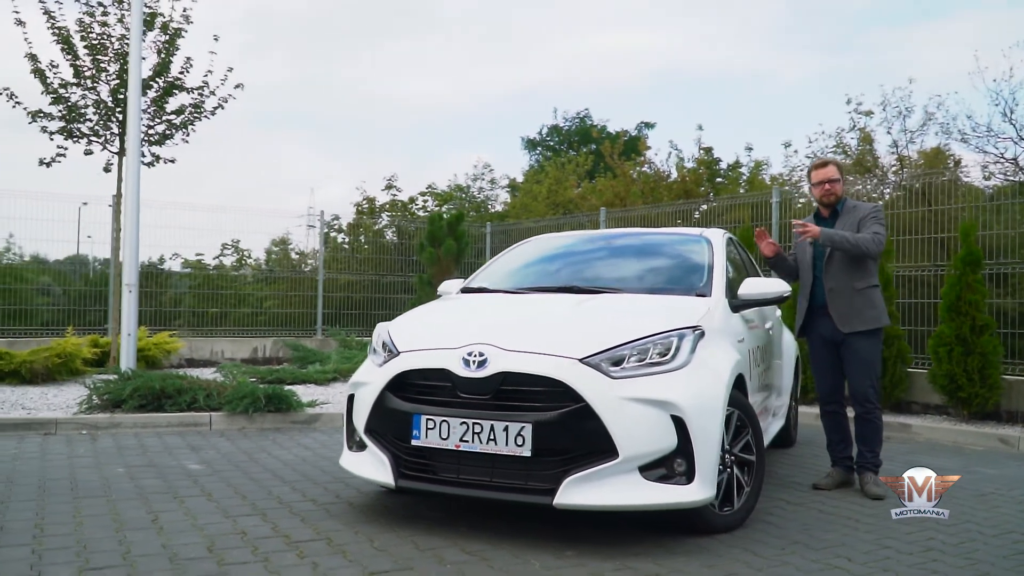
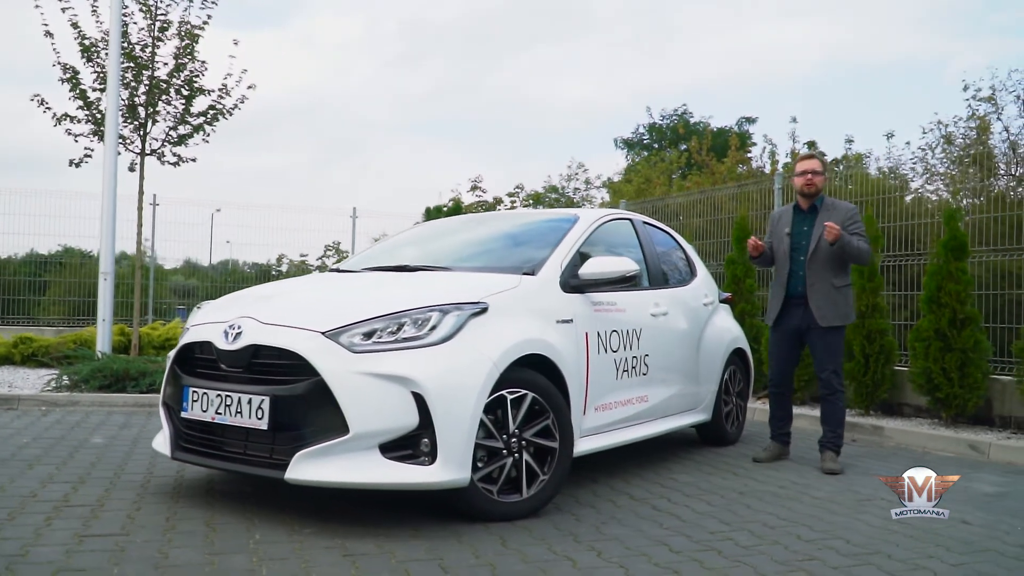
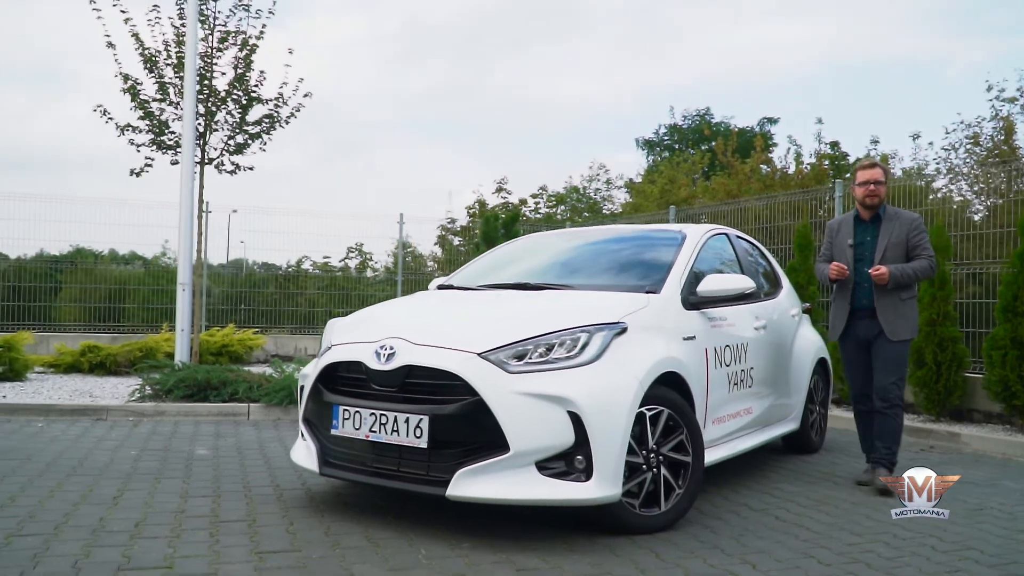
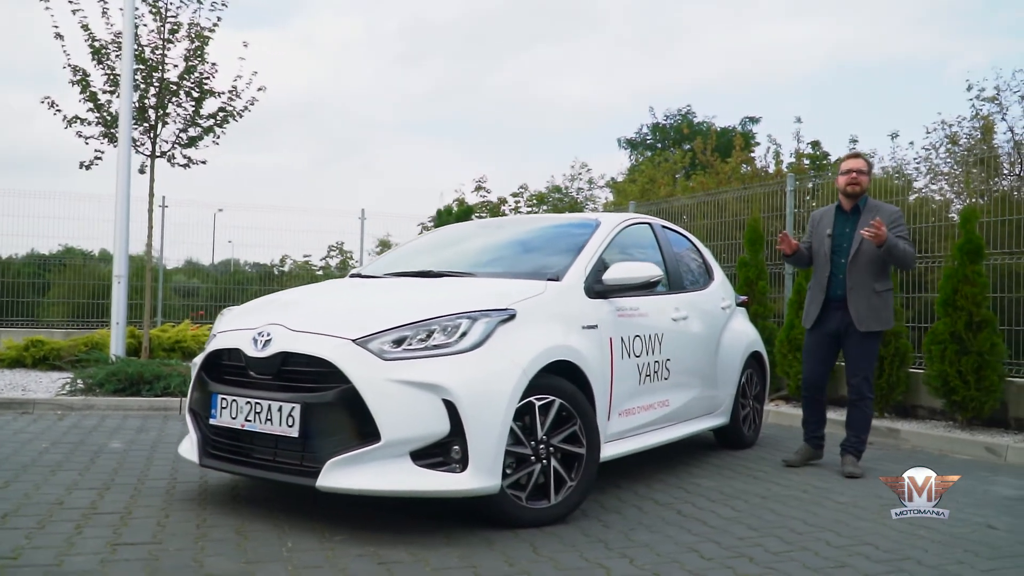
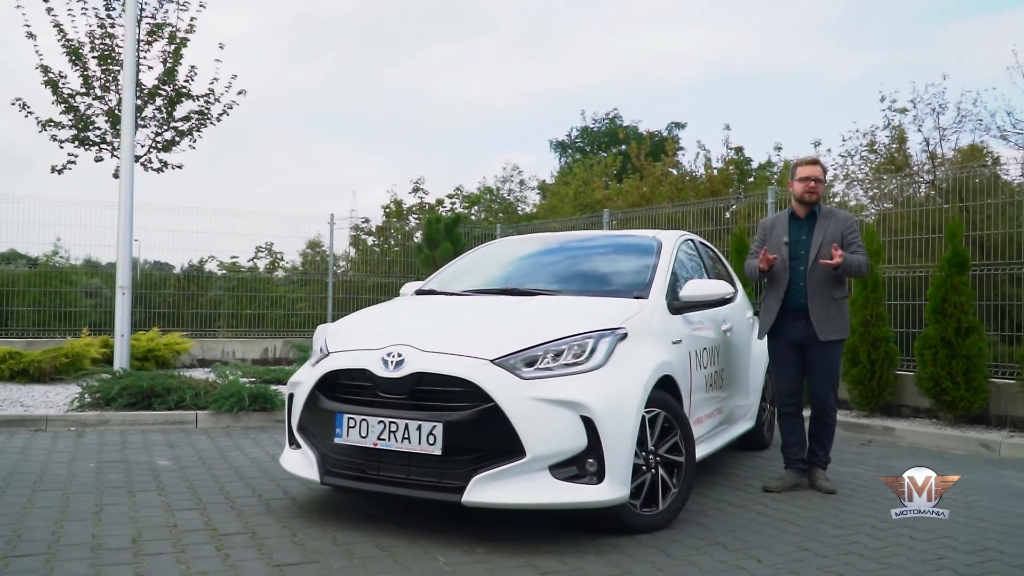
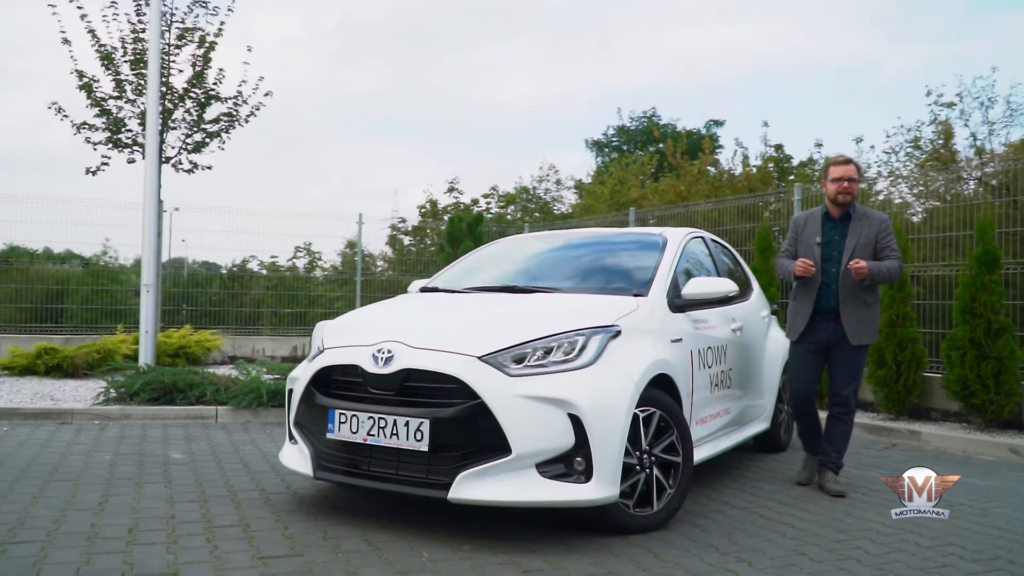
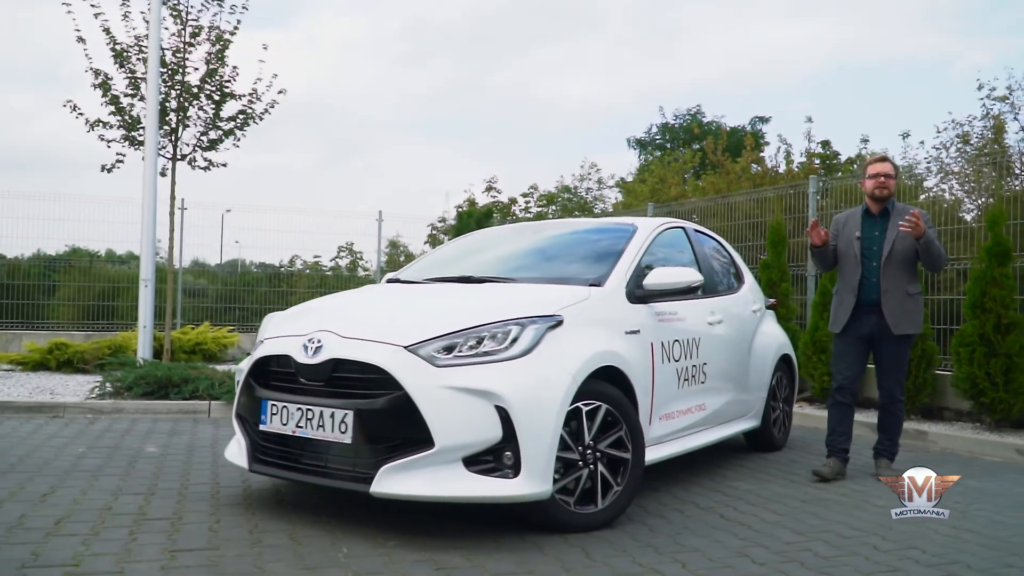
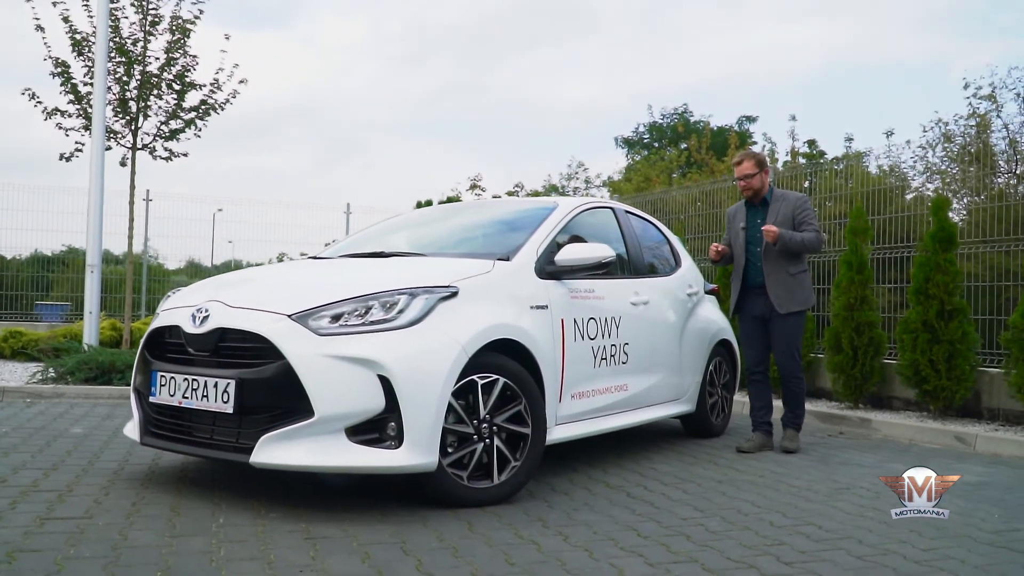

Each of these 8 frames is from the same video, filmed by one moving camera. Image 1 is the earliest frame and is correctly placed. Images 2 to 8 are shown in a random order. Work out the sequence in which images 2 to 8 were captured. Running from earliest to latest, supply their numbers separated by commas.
5, 6, 3, 7, 4, 2, 8
